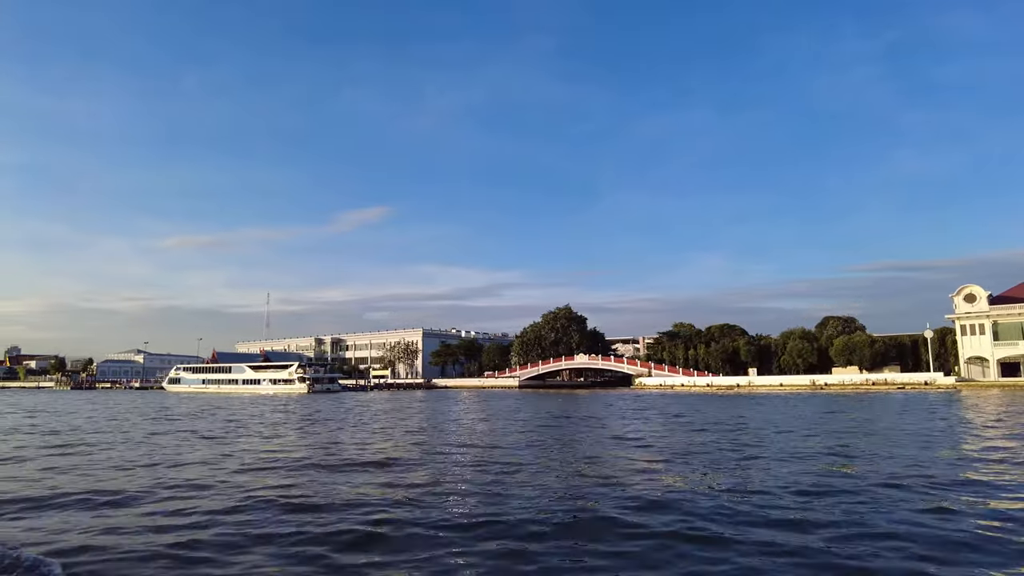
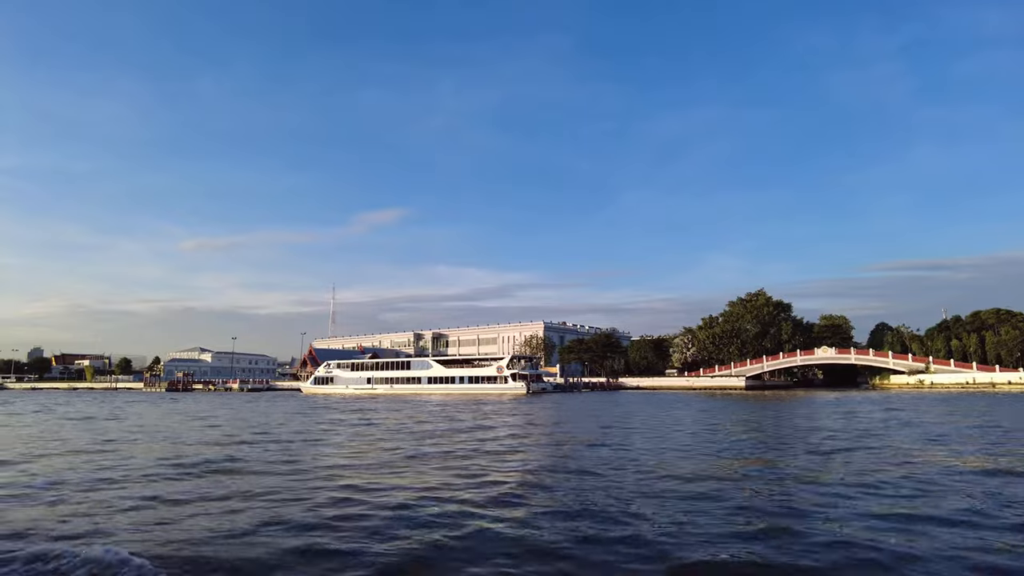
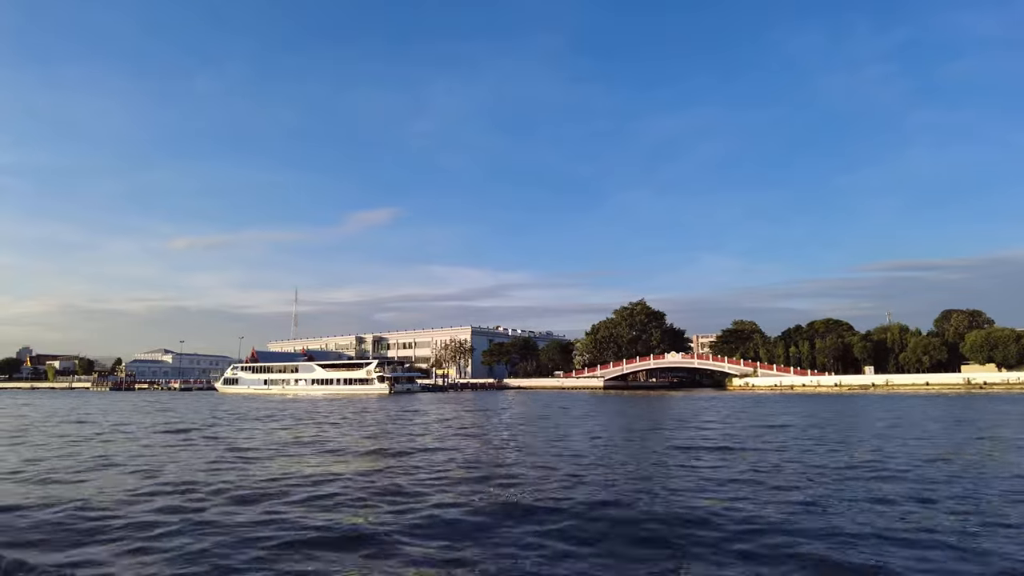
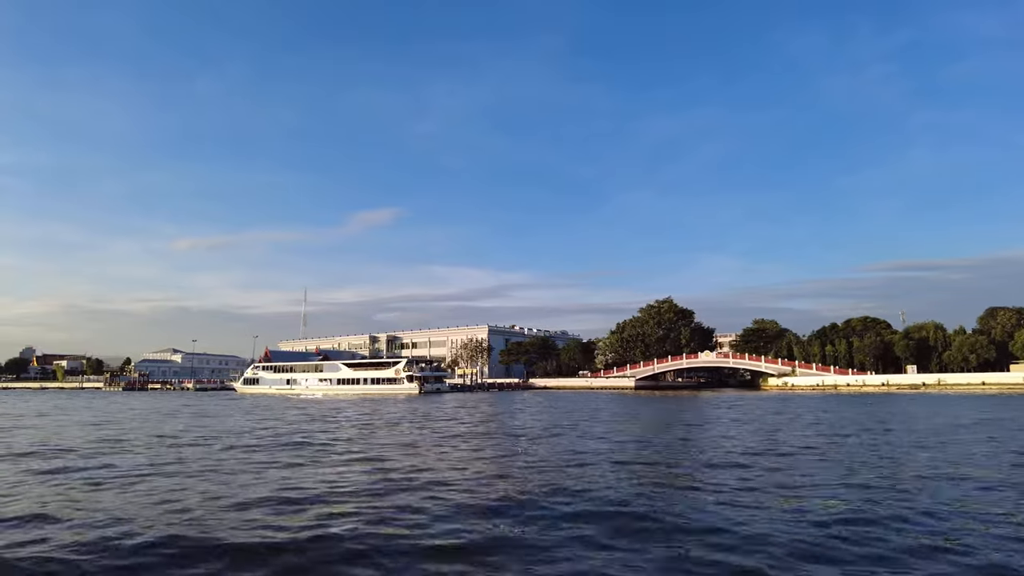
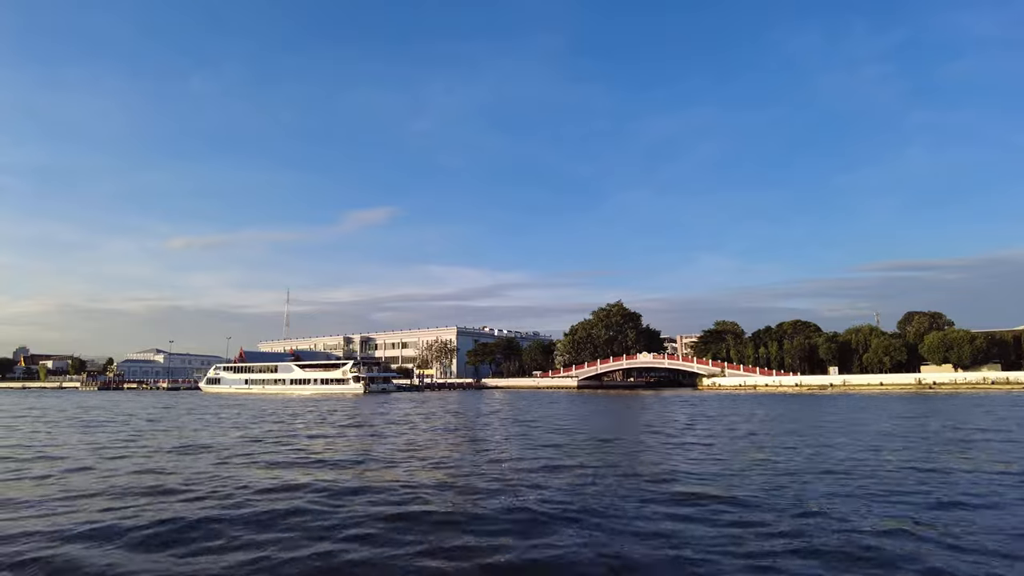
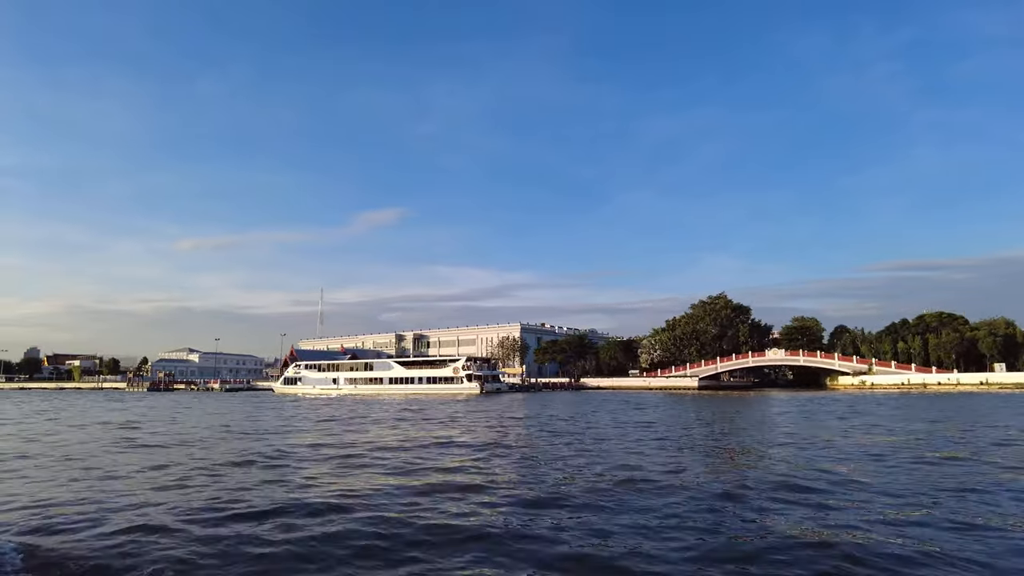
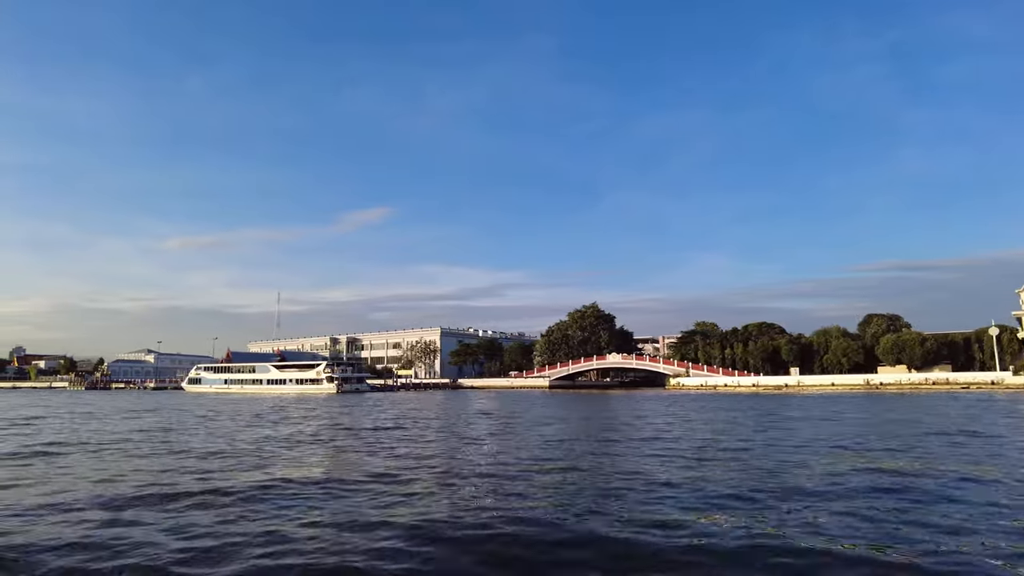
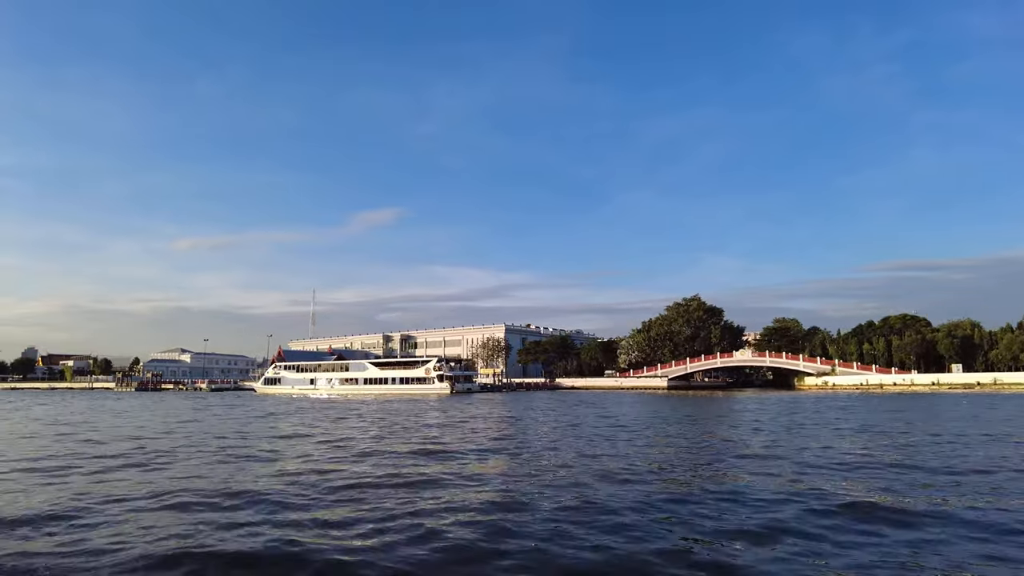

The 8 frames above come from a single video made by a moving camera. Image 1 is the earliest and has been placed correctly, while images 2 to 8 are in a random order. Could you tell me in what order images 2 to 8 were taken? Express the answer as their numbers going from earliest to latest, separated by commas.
7, 5, 3, 4, 8, 6, 2
